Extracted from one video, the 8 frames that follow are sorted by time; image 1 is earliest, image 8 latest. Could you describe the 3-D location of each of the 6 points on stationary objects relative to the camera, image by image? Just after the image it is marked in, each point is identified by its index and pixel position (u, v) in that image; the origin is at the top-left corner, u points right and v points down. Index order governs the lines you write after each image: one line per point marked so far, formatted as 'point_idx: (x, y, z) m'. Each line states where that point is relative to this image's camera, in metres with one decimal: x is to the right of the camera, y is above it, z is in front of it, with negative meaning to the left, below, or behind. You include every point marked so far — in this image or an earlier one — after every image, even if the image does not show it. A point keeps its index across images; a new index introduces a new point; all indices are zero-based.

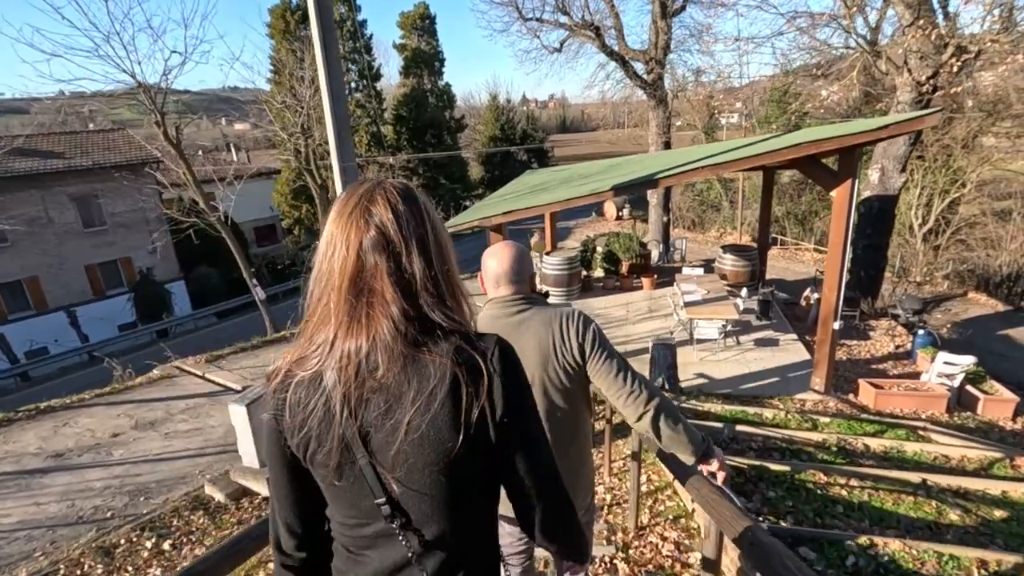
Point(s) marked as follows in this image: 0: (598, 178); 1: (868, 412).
0: (+1.2, +1.6, +7.7) m
1: (+4.5, -1.6, +6.7) m
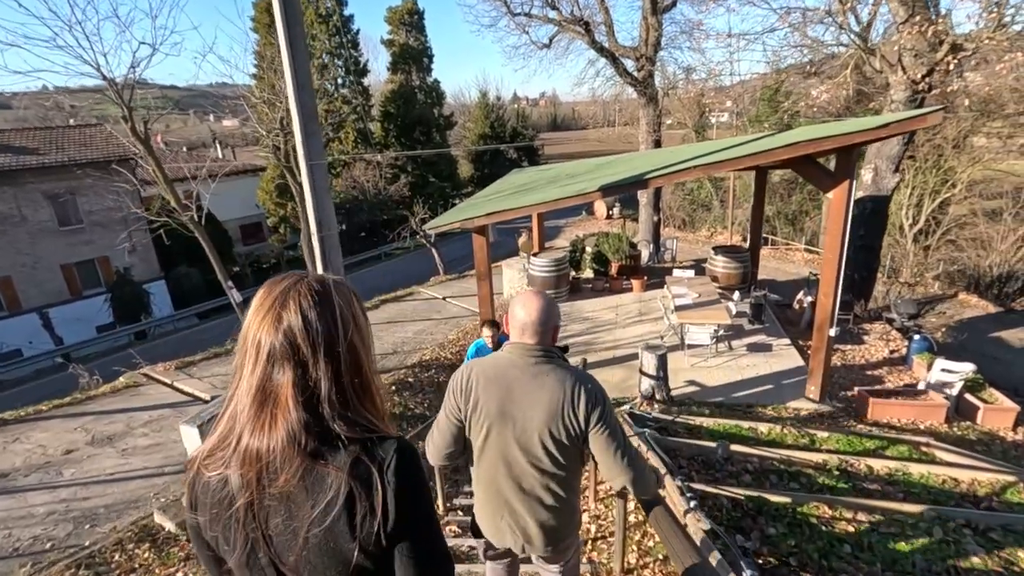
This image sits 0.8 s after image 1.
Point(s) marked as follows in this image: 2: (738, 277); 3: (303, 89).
0: (+1.0, +1.5, +7.4) m
1: (+4.3, -1.6, +6.4) m
2: (+4.4, +0.2, +10.4) m
3: (-1.9, +1.8, +4.9) m
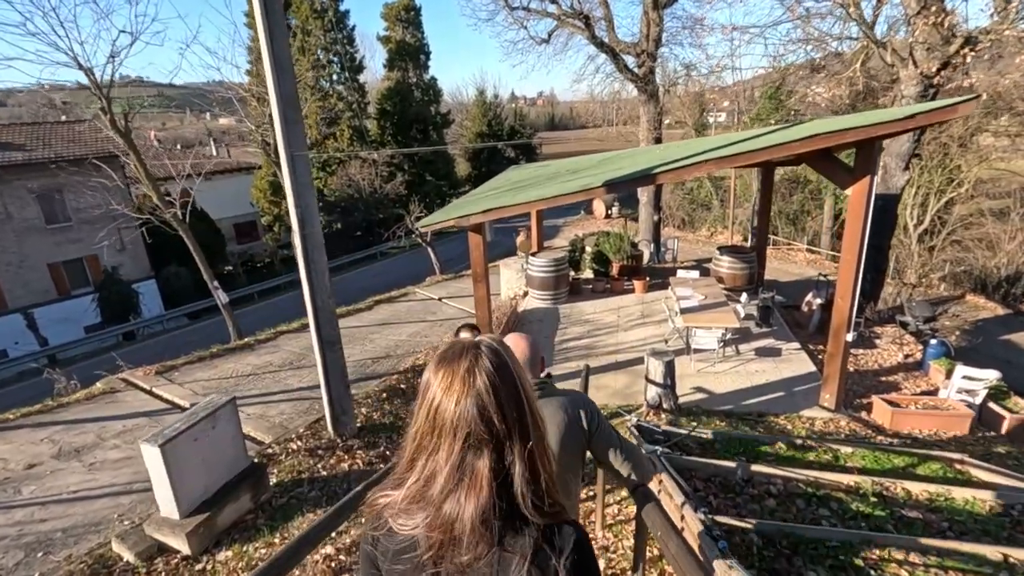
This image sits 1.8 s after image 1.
0: (+1.0, +1.5, +7.0) m
1: (+4.2, -1.7, +6.1) m
2: (+4.4, +0.2, +10.0) m
3: (-1.9, +1.8, +4.5) m
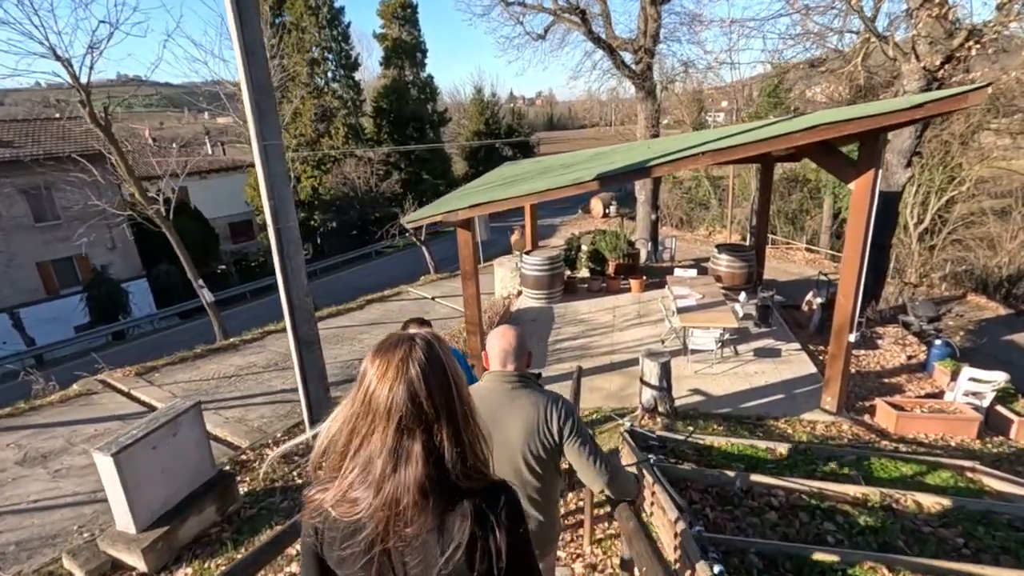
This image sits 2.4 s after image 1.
0: (+0.9, +1.5, +6.8) m
1: (+4.1, -1.6, +5.8) m
2: (+4.3, +0.2, +9.8) m
3: (-2.1, +1.8, +4.3) m
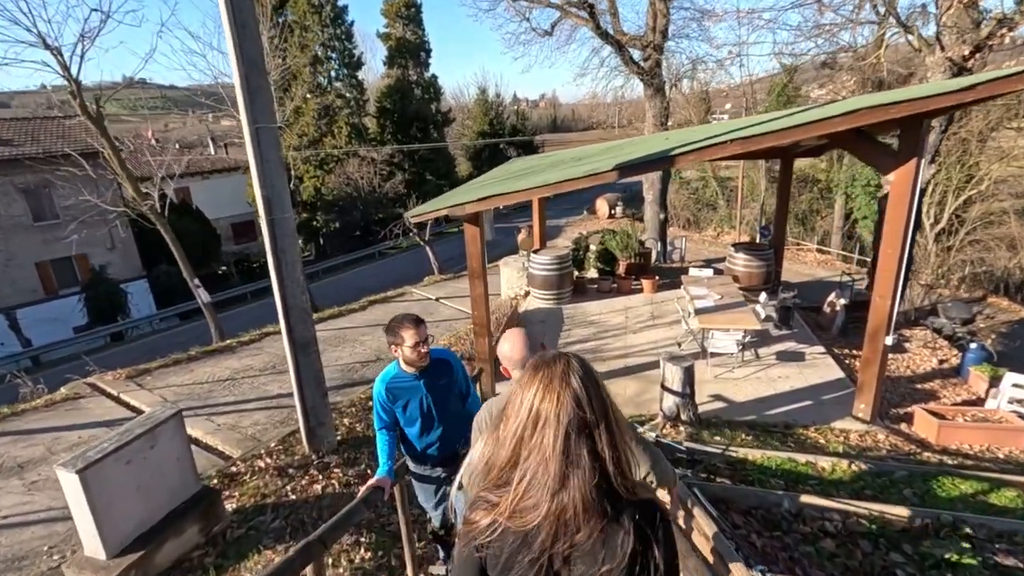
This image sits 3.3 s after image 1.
0: (+1.0, +1.5, +6.4) m
1: (+4.2, -1.6, +5.4) m
2: (+4.4, +0.2, +9.4) m
3: (-1.9, +1.9, +3.9) m
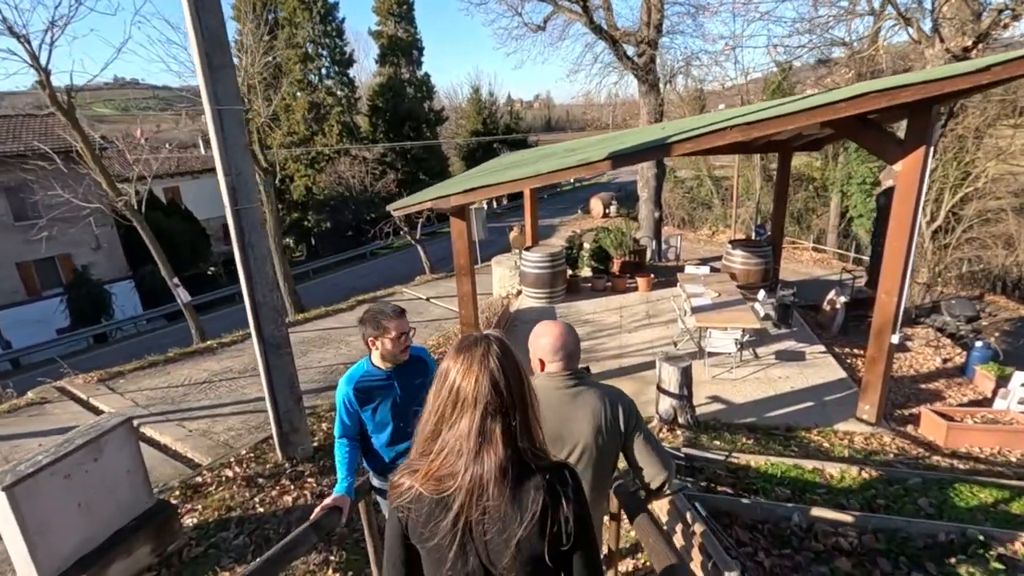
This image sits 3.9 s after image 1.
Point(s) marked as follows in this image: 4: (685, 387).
0: (+0.9, +1.6, +6.1) m
1: (+4.1, -1.6, +5.1) m
2: (+4.2, +0.2, +9.1) m
3: (-2.1, +1.9, +3.6) m
4: (+1.7, -0.9, +5.1) m
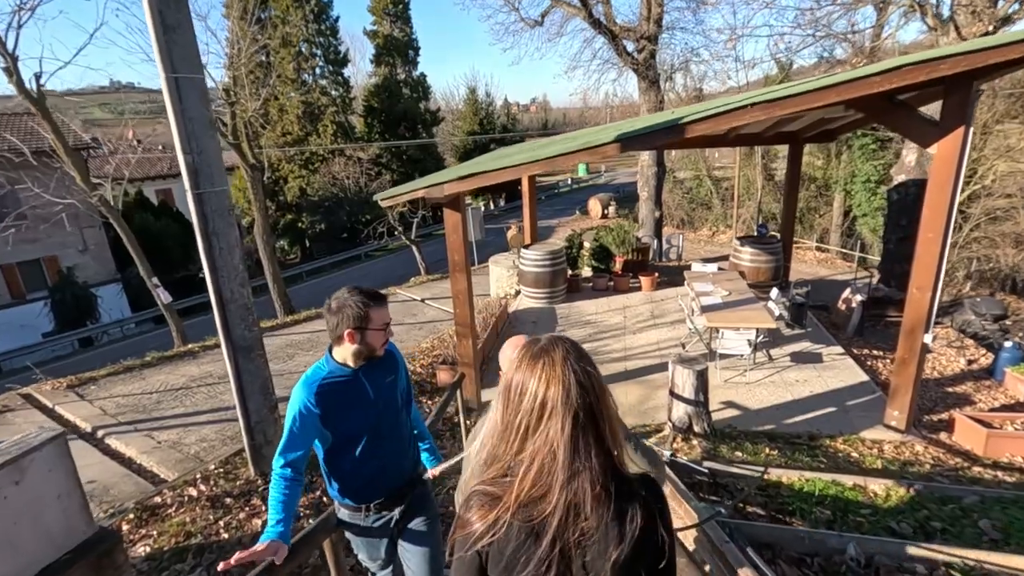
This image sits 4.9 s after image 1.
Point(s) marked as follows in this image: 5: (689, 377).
0: (+0.8, +1.6, +5.6) m
1: (+4.1, -1.5, +4.7) m
2: (+4.2, +0.2, +8.7) m
3: (-2.1, +1.9, +3.1) m
4: (+1.6, -0.9, +4.6) m
5: (+1.5, -0.8, +4.6) m
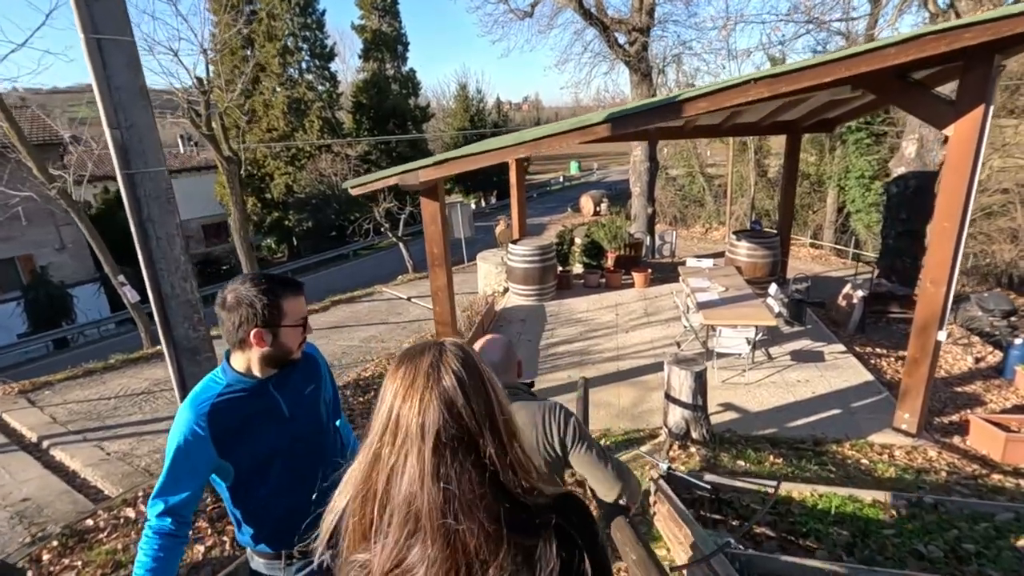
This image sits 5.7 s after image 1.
0: (+0.7, +1.7, +5.3) m
1: (+4.0, -1.5, +4.4) m
2: (+4.0, +0.3, +8.3) m
3: (-2.2, +1.9, +2.7) m
4: (+1.5, -0.8, +4.2) m
5: (+1.4, -0.7, +4.2) m
